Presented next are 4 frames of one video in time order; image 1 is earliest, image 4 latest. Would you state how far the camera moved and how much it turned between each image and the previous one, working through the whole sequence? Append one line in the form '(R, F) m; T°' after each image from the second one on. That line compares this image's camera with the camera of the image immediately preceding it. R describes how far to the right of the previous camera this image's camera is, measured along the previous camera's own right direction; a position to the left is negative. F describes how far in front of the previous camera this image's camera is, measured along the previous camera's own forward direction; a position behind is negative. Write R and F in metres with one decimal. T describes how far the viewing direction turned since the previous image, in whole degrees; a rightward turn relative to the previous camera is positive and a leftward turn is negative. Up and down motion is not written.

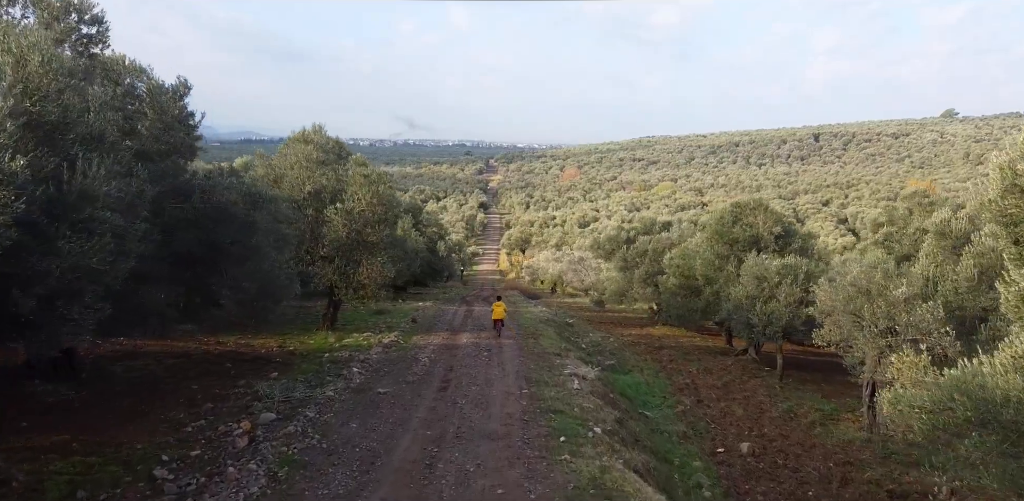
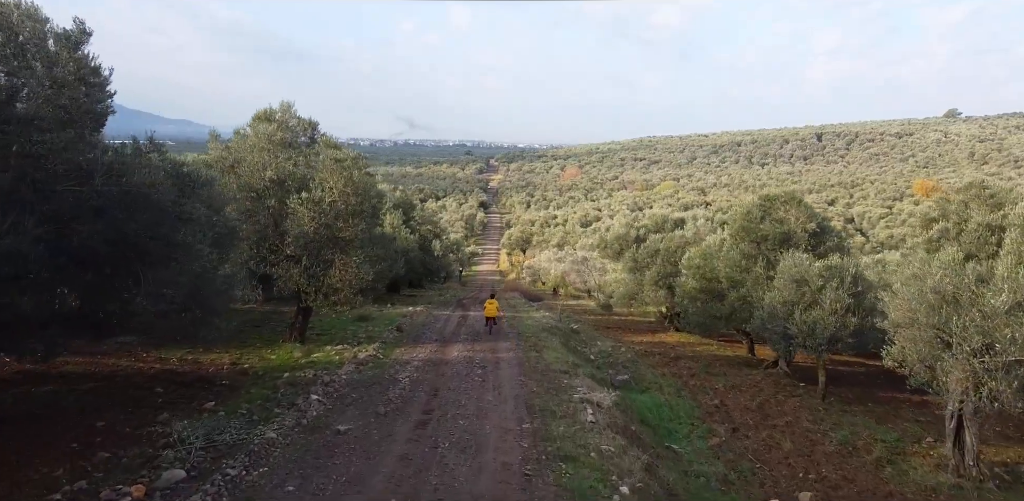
(0.0, +3.8) m; 0°
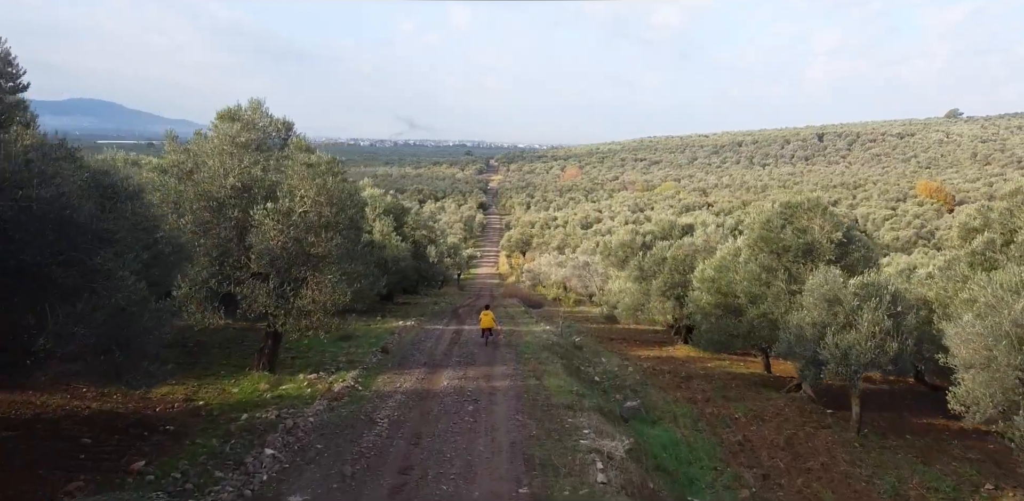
(+0.1, +2.6) m; 0°
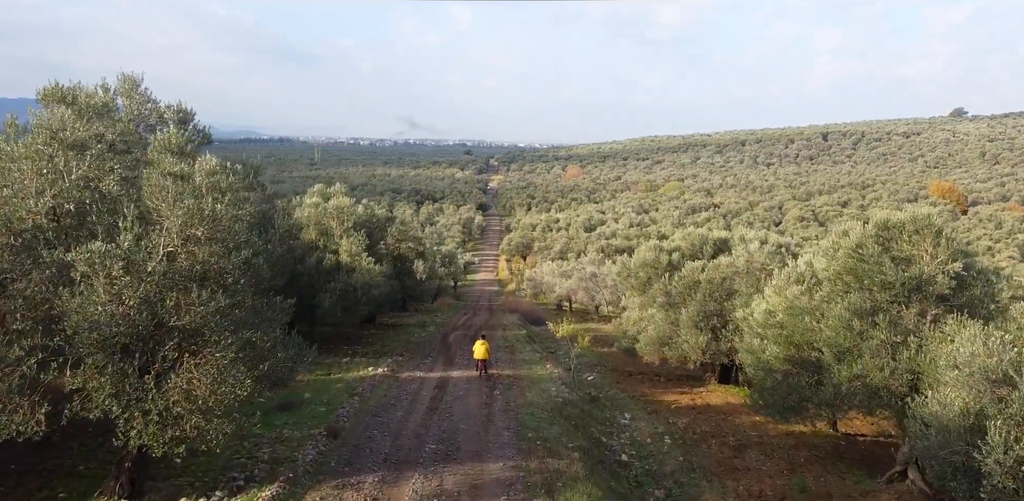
(0.0, +7.2) m; 0°
